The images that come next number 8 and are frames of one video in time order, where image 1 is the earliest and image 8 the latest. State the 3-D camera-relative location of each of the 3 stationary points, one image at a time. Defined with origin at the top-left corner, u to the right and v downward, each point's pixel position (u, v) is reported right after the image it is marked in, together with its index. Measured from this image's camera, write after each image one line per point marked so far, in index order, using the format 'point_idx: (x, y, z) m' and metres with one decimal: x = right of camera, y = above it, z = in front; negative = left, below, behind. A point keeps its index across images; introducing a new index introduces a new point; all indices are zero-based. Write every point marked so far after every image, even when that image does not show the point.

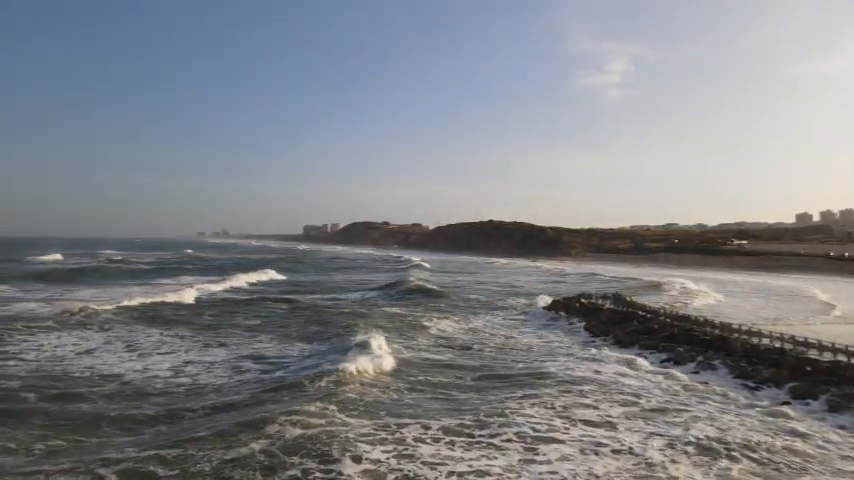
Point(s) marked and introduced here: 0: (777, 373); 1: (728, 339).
0: (+8.9, -3.4, +15.0) m
1: (+9.7, -3.2, +18.9) m
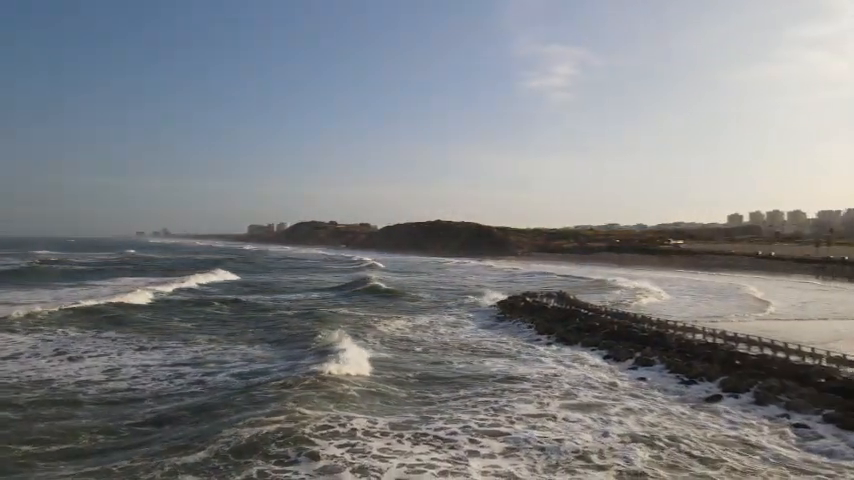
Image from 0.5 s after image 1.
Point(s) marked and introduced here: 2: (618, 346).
0: (+7.6, -3.4, +15.8) m
1: (+8.0, -3.2, +19.7) m
2: (+6.3, -3.5, +19.3) m
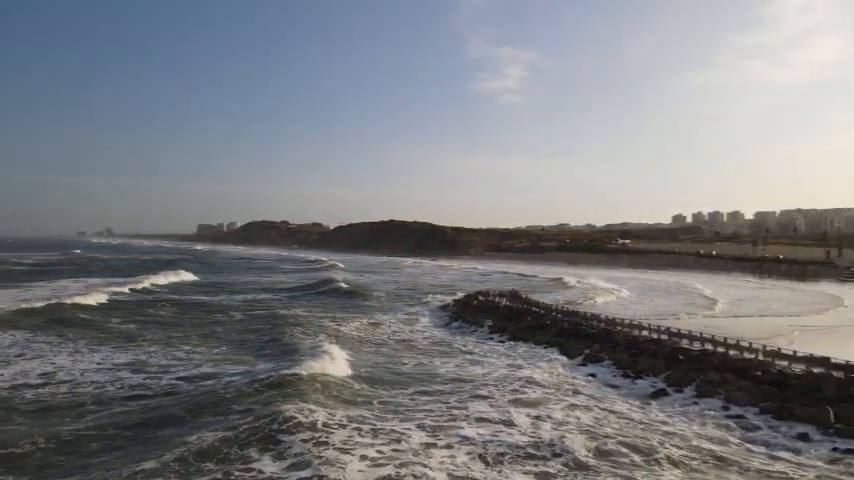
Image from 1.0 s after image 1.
0: (+6.3, -3.4, +16.4) m
1: (+6.4, -3.2, +20.3) m
2: (+4.8, -3.5, +19.8) m
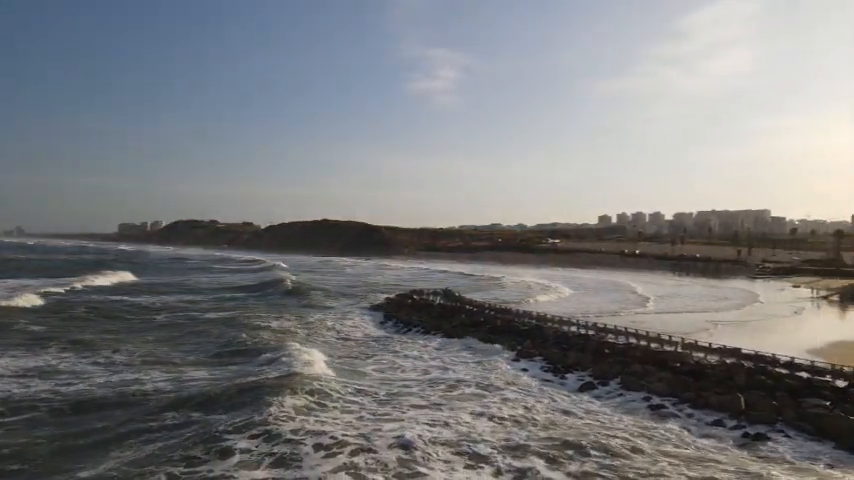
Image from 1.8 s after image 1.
0: (+4.5, -3.4, +17.0) m
1: (+4.1, -3.1, +20.9) m
2: (+2.6, -3.4, +20.2) m
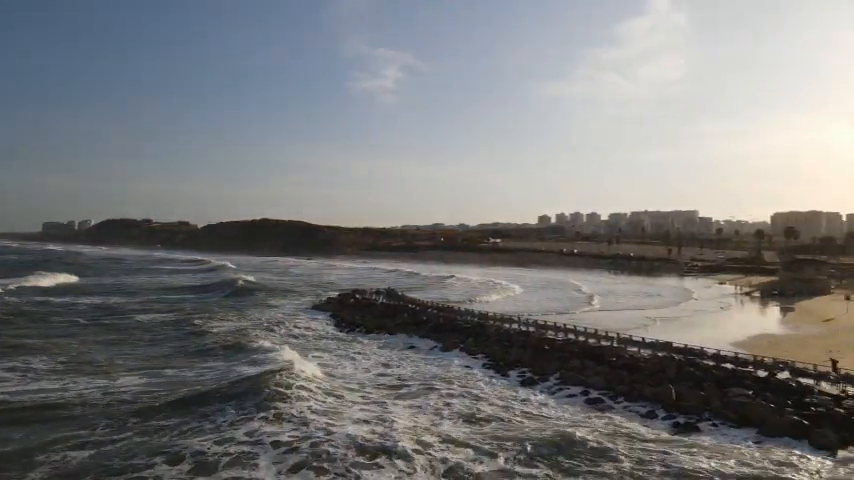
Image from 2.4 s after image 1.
0: (+2.8, -3.3, +17.3) m
1: (+2.1, -3.1, +21.2) m
2: (+0.6, -3.4, +20.4) m
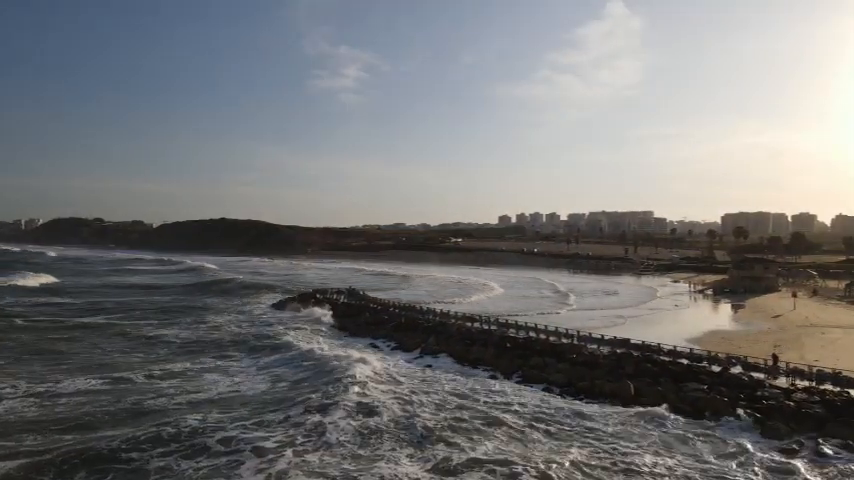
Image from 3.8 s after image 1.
0: (+1.7, -3.3, +17.4) m
1: (+0.7, -3.1, +21.2) m
2: (-0.7, -3.4, +20.3) m
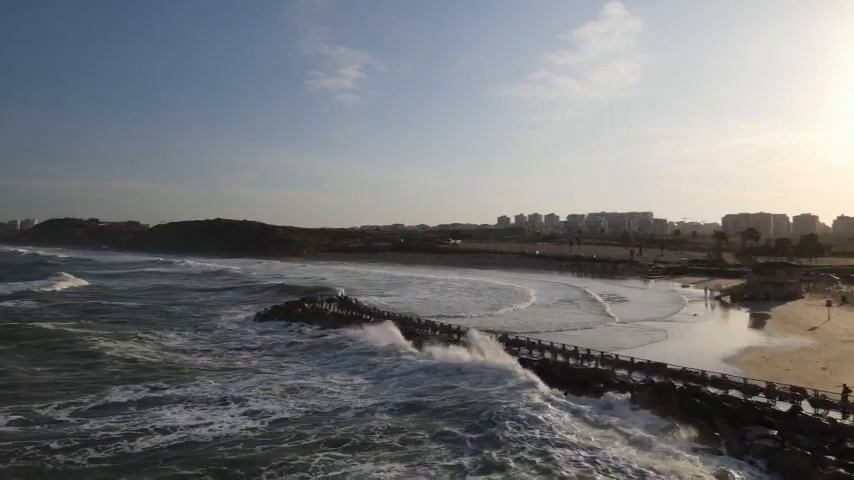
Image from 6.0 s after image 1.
0: (+1.6, -3.4, +15.7) m
1: (+0.7, -3.2, +19.5) m
2: (-0.8, -3.5, +18.6) m
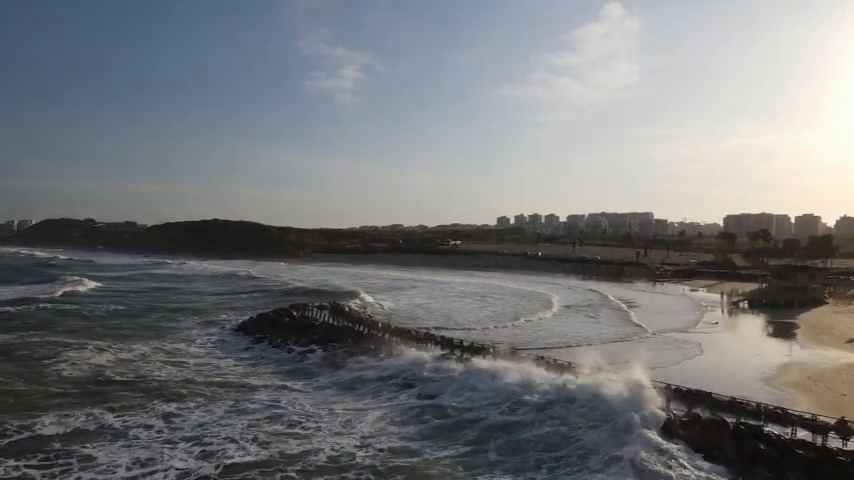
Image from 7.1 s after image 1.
0: (+1.6, -3.5, +14.3) m
1: (+0.6, -3.2, +18.1) m
2: (-0.8, -3.6, +17.1) m
